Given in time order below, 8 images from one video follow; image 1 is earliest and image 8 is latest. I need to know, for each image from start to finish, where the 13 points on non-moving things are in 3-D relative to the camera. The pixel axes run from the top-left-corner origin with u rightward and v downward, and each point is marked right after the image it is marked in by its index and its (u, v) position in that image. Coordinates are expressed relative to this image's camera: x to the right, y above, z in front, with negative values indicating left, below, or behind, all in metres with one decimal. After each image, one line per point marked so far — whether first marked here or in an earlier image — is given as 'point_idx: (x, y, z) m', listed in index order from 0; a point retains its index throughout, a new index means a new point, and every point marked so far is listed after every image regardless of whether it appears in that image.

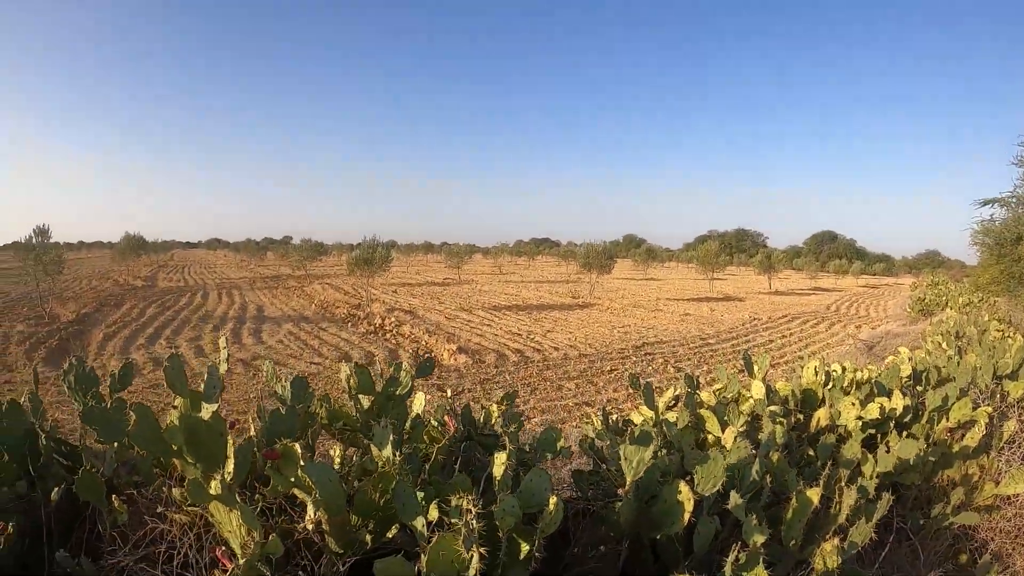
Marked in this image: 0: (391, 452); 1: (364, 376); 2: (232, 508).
0: (-0.5, -0.7, +2.2) m
1: (-0.7, -0.4, +2.6) m
2: (-1.1, -0.9, +2.1) m
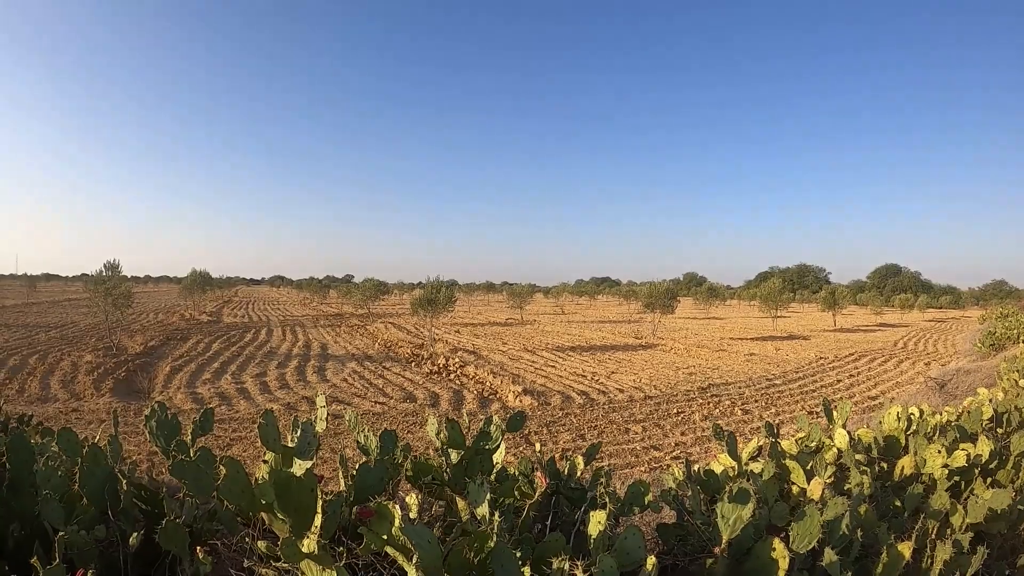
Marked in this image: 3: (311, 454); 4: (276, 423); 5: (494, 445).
0: (-0.1, -1.0, +2.2) m
1: (-0.3, -0.7, +2.6) m
2: (-0.7, -1.2, +2.1) m
3: (-1.0, -0.8, +2.6) m
4: (-1.2, -0.7, +2.6) m
5: (-0.1, -0.8, +2.6) m
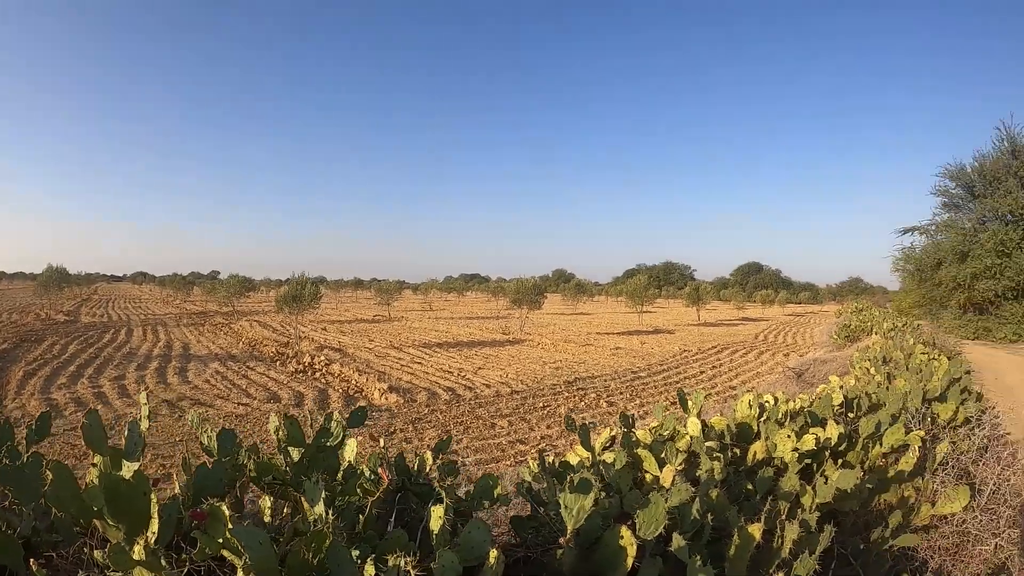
0: (-0.7, -0.9, +2.0) m
1: (-1.0, -0.6, +2.4) m
2: (-1.4, -1.1, +1.9) m
3: (-1.7, -0.8, +2.4) m
4: (-1.9, -0.6, +2.4) m
5: (-0.8, -0.7, +2.4) m
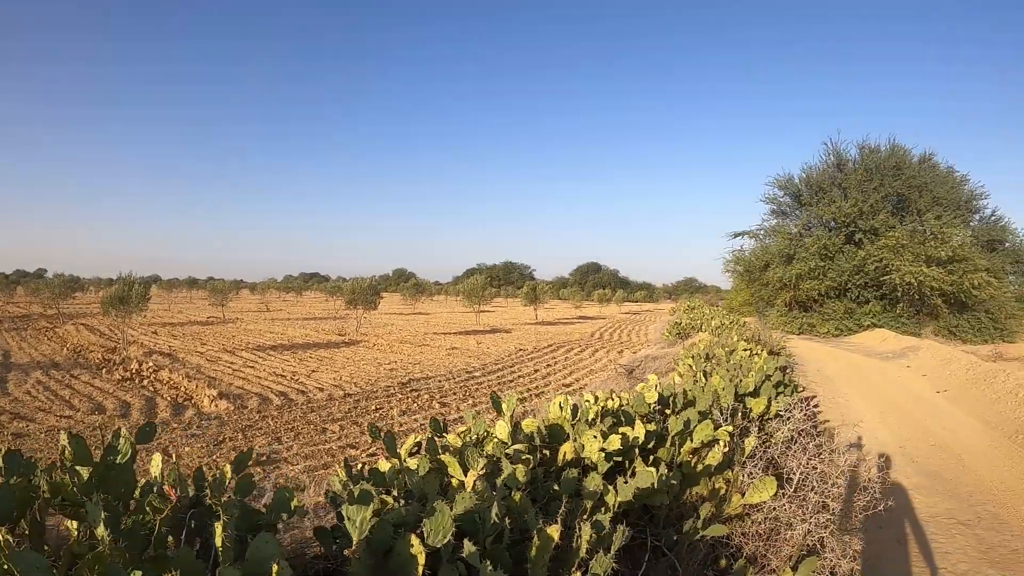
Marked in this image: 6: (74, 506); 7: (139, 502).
0: (-1.6, -0.9, +1.9) m
1: (-1.9, -0.7, +2.3) m
2: (-2.2, -1.1, +1.7) m
3: (-2.5, -0.8, +2.2) m
4: (-2.7, -0.6, +2.2) m
5: (-1.7, -0.7, +2.3) m
6: (-1.8, -0.9, +2.2) m
7: (-1.6, -0.9, +2.2) m
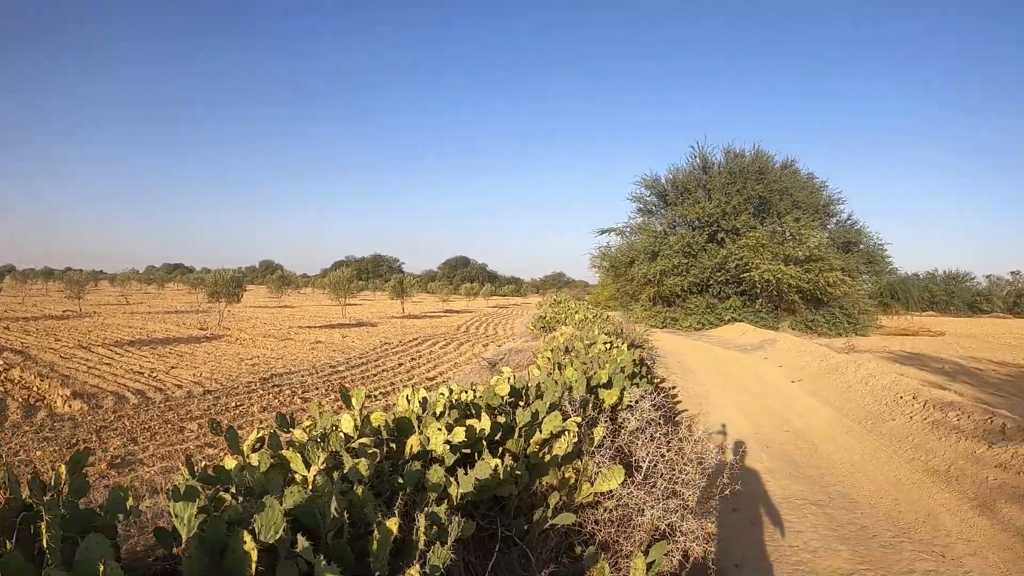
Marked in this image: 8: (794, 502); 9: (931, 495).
0: (-2.2, -0.9, +1.9) m
1: (-2.6, -0.6, +2.2) m
2: (-2.8, -1.1, +1.6) m
3: (-3.2, -0.8, +2.0) m
4: (-3.4, -0.6, +2.0) m
5: (-2.4, -0.7, +2.2) m
6: (-2.5, -0.9, +2.1) m
7: (-2.3, -0.9, +2.2) m
8: (+2.7, -2.1, +5.2) m
9: (+4.2, -2.1, +5.3) m
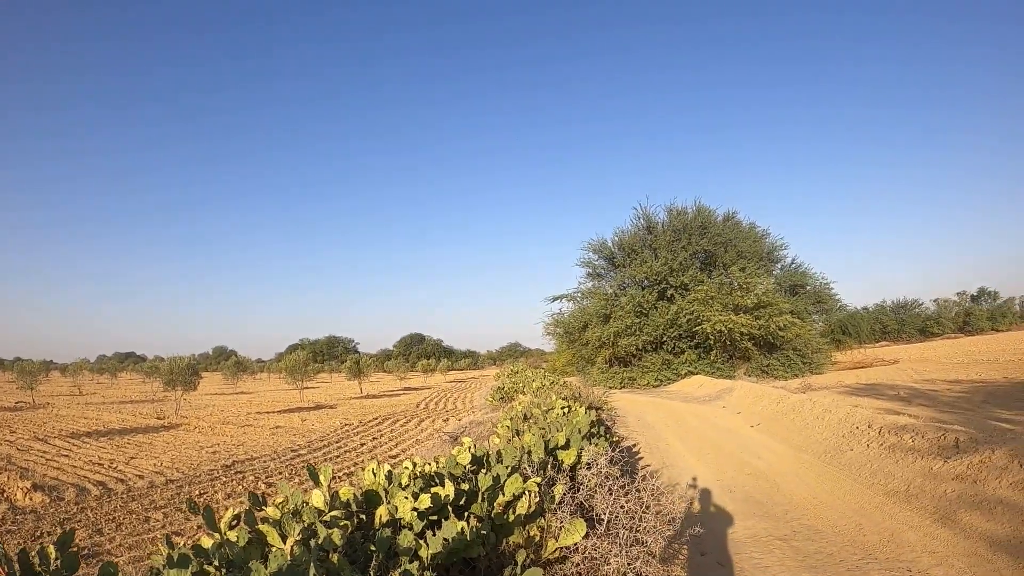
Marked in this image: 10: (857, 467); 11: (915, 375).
0: (-2.4, -1.4, +1.8) m
1: (-2.7, -1.2, +2.1) m
2: (-3.0, -1.6, +1.5) m
3: (-3.4, -1.3, +1.9) m
4: (-3.6, -1.2, +1.9) m
5: (-2.5, -1.2, +2.1) m
6: (-2.7, -1.4, +2.0) m
7: (-2.4, -1.4, +2.1) m
8: (+2.5, -2.5, +5.2) m
9: (+4.0, -2.3, +5.4) m
10: (+4.5, -2.3, +6.8) m
11: (+11.8, -2.3, +15.5) m
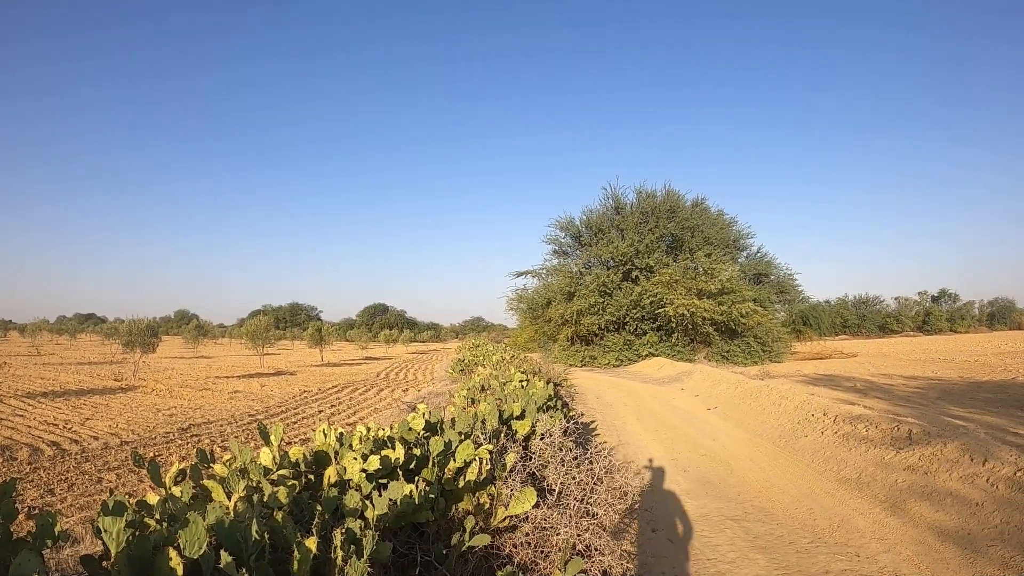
0: (-2.6, -1.1, +1.7) m
1: (-2.9, -0.9, +2.0) m
2: (-3.2, -1.4, +1.4) m
3: (-3.6, -1.1, +1.8) m
4: (-3.8, -0.9, +1.8) m
5: (-2.8, -1.0, +2.1) m
6: (-2.9, -1.2, +1.9) m
7: (-2.7, -1.2, +2.0) m
8: (+2.1, -2.4, +5.4) m
9: (+3.6, -2.3, +5.6) m
10: (+4.1, -2.2, +7.1) m
11: (+11.0, -2.3, +15.9) m
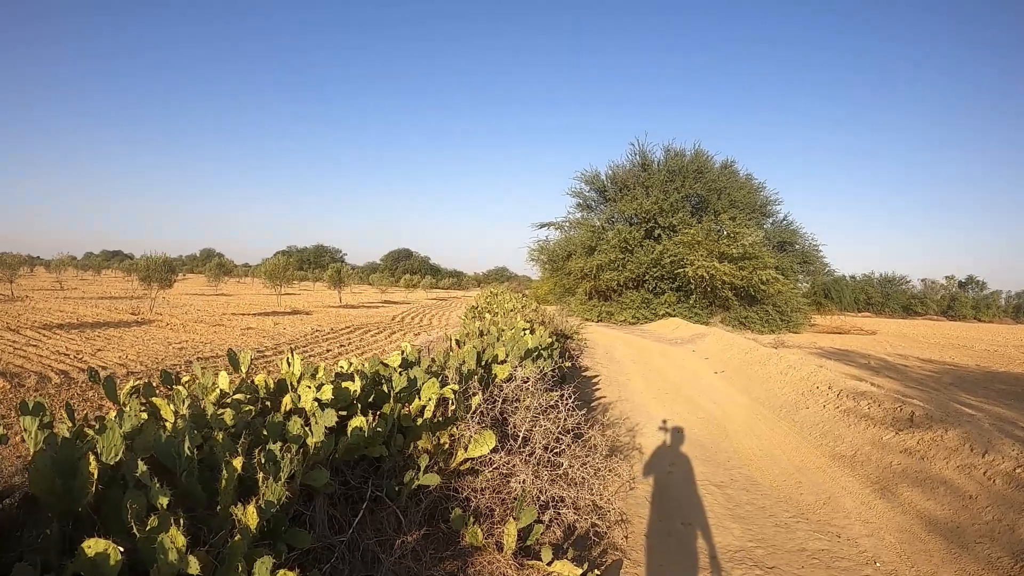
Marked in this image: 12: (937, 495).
0: (-2.6, -0.8, +1.8) m
1: (-2.9, -0.5, +2.1) m
2: (-3.2, -1.0, +1.6) m
3: (-3.6, -0.6, +2.0) m
4: (-3.7, -0.5, +1.9) m
5: (-2.7, -0.6, +2.2) m
6: (-2.9, -0.8, +2.0) m
7: (-2.6, -0.8, +2.1) m
8: (+2.2, -2.1, +5.4) m
9: (+3.6, -2.1, +5.6) m
10: (+4.2, -1.9, +7.0) m
11: (+11.4, -1.9, +15.7) m
12: (+4.2, -1.9, +5.0) m
